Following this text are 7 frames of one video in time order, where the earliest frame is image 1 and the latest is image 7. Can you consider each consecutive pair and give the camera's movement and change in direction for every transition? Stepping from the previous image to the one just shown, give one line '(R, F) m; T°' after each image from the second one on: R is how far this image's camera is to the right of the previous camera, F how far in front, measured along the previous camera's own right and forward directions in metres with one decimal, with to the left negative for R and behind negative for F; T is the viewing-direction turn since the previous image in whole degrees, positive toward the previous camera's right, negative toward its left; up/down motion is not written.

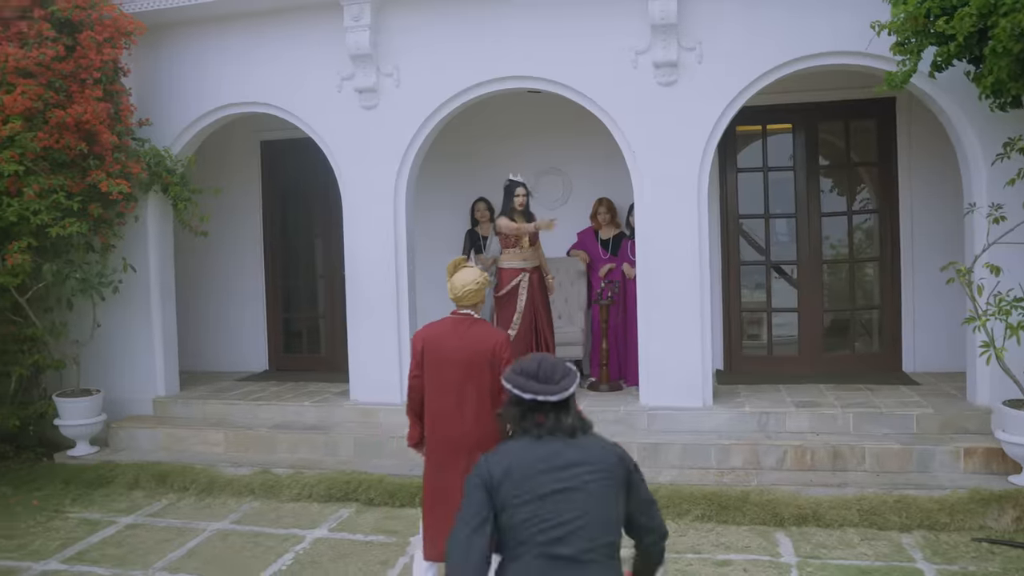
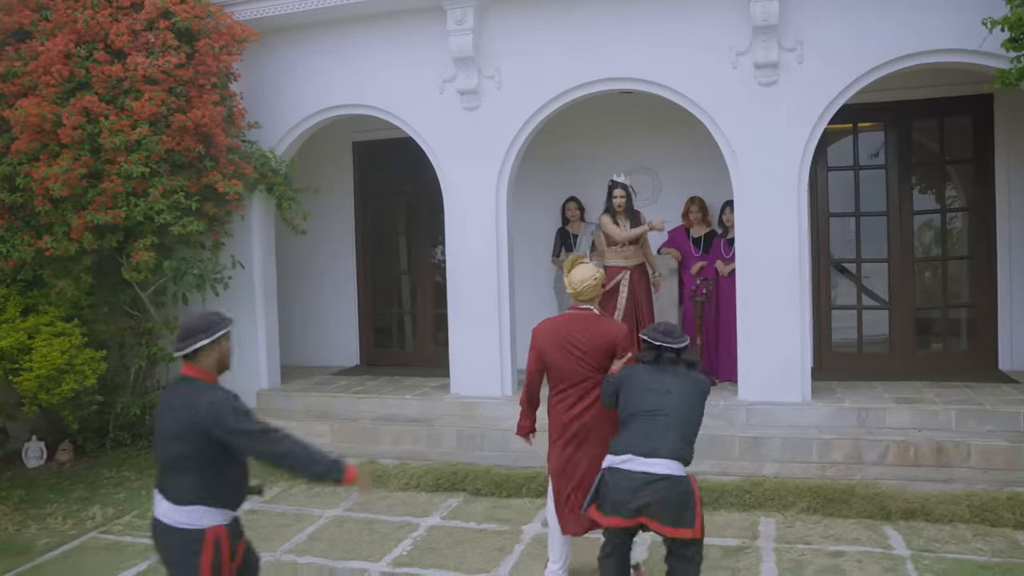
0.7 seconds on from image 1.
(-0.4, -0.1) m; -3°
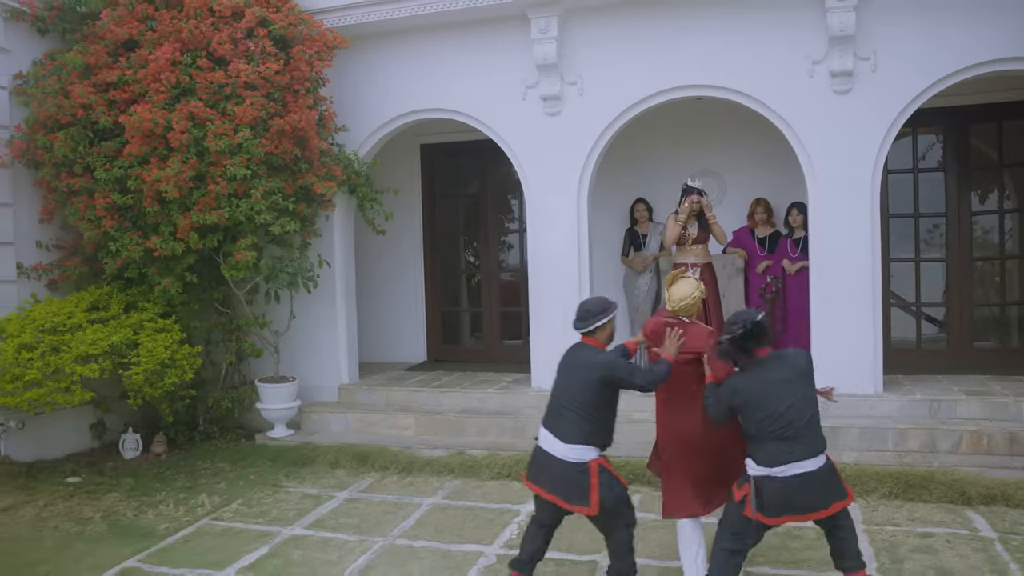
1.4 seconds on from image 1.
(-0.6, -0.2) m; 0°
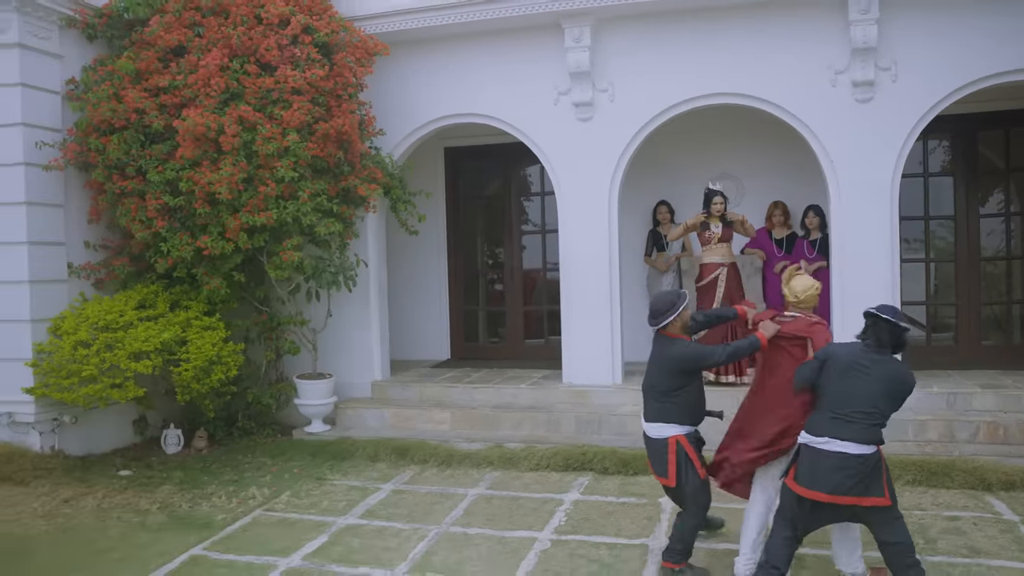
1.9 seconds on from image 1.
(-0.4, -0.2) m; +2°
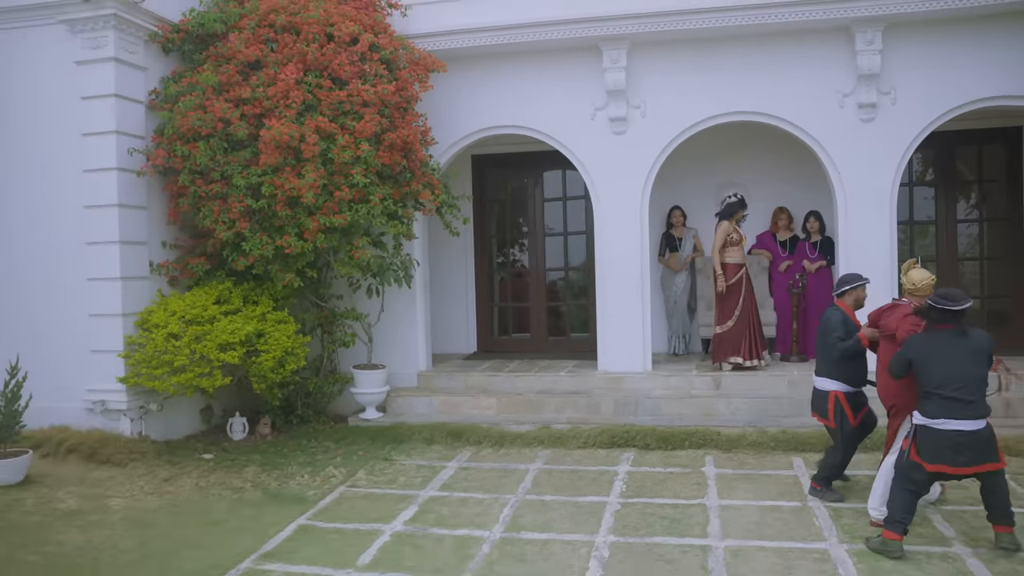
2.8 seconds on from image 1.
(-0.8, -0.6) m; +4°
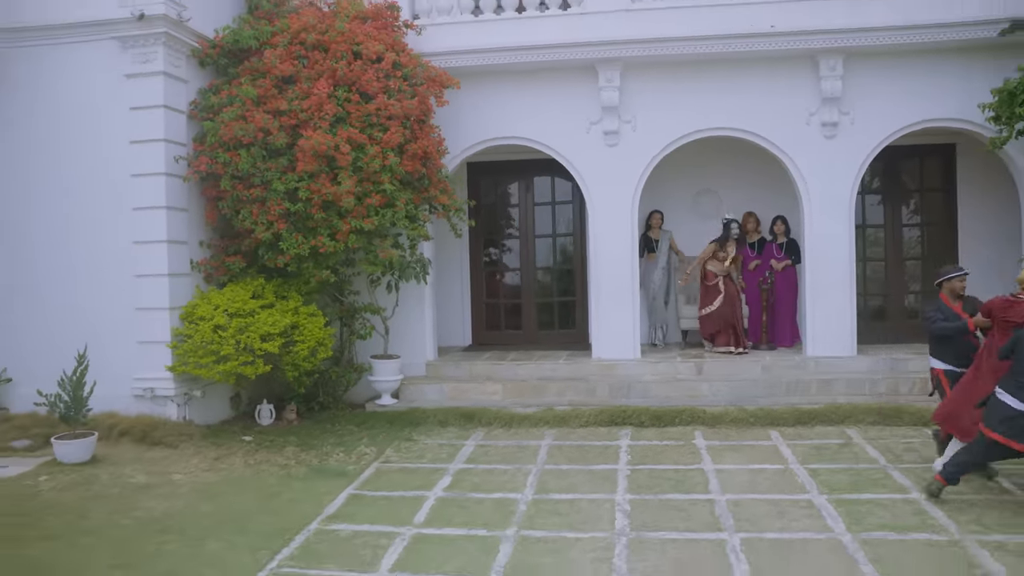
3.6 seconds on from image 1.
(-0.6, -0.6) m; +5°
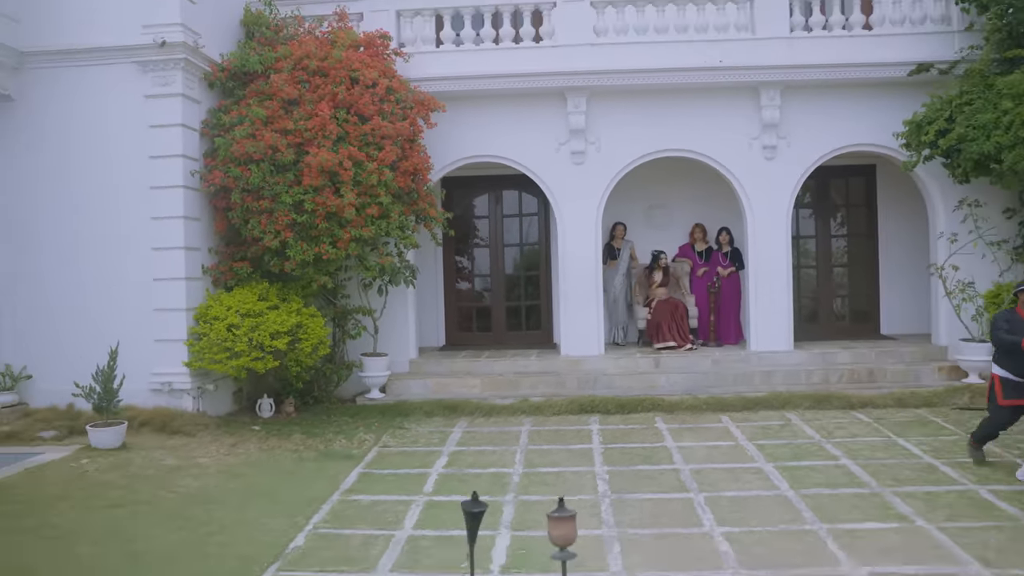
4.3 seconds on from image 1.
(-0.4, -0.8) m; +5°
